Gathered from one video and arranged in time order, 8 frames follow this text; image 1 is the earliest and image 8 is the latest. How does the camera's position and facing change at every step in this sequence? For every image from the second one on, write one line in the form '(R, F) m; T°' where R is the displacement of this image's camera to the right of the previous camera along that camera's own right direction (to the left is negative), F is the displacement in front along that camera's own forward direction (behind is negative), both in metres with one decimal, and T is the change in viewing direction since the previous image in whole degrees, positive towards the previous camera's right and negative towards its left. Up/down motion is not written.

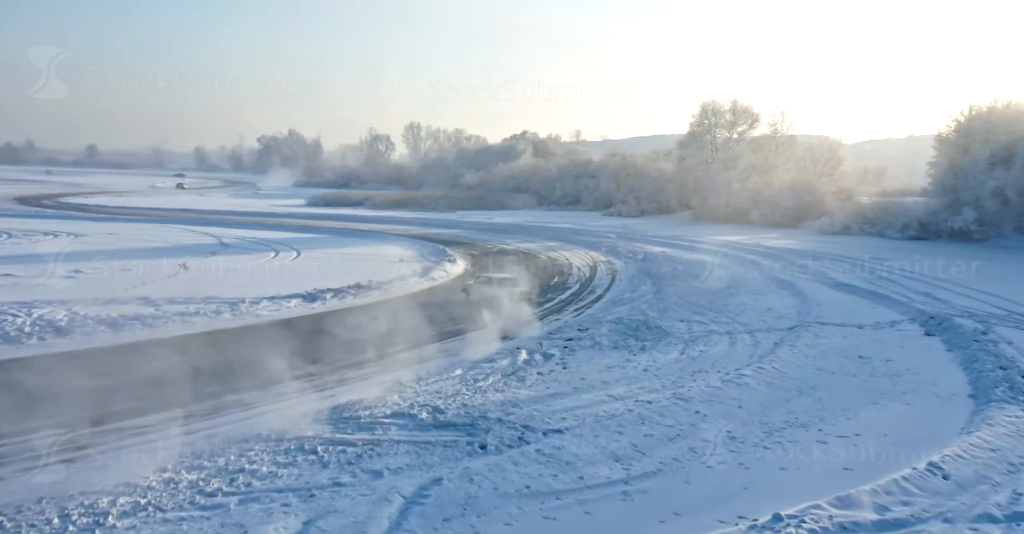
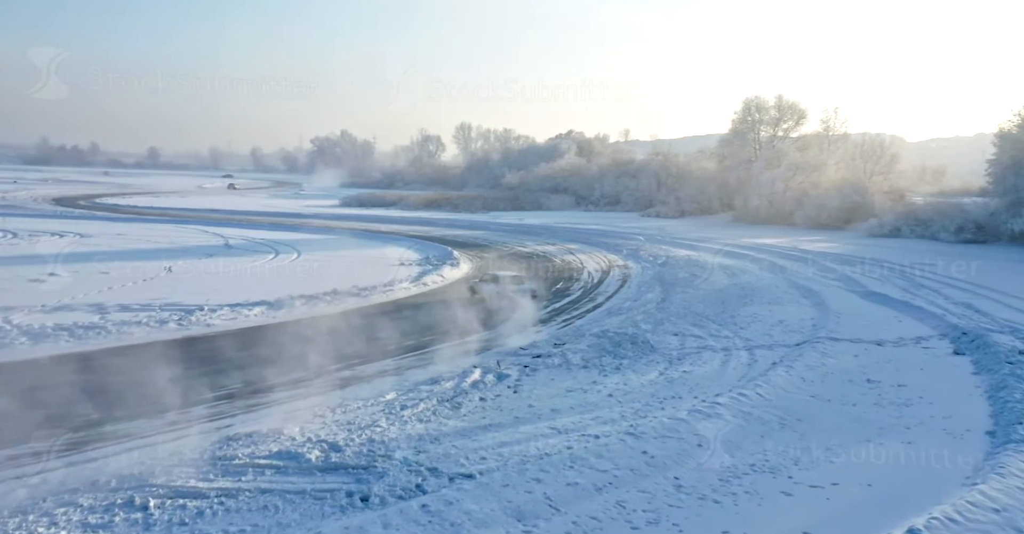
(+1.1, +1.1) m; -3°
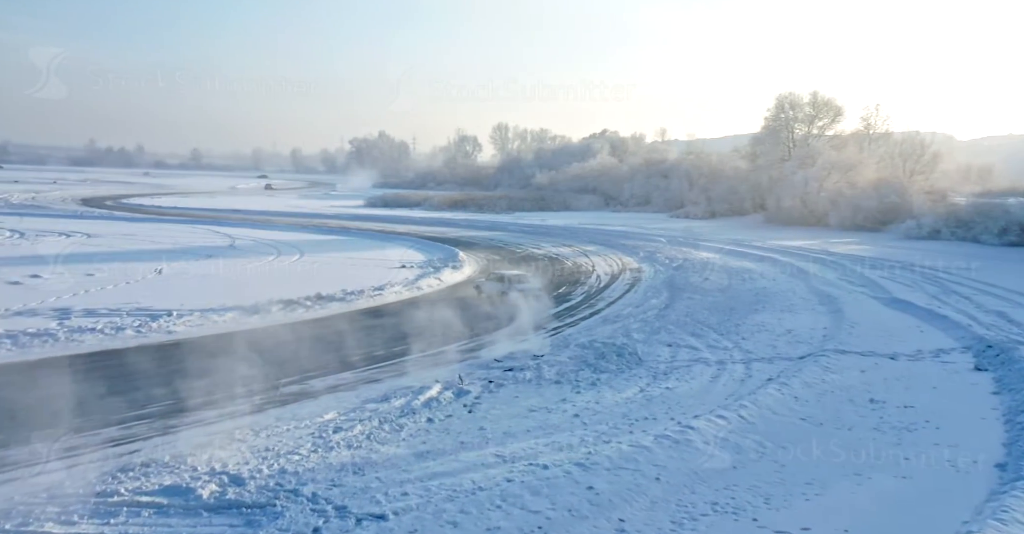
(+0.8, +0.7) m; -2°
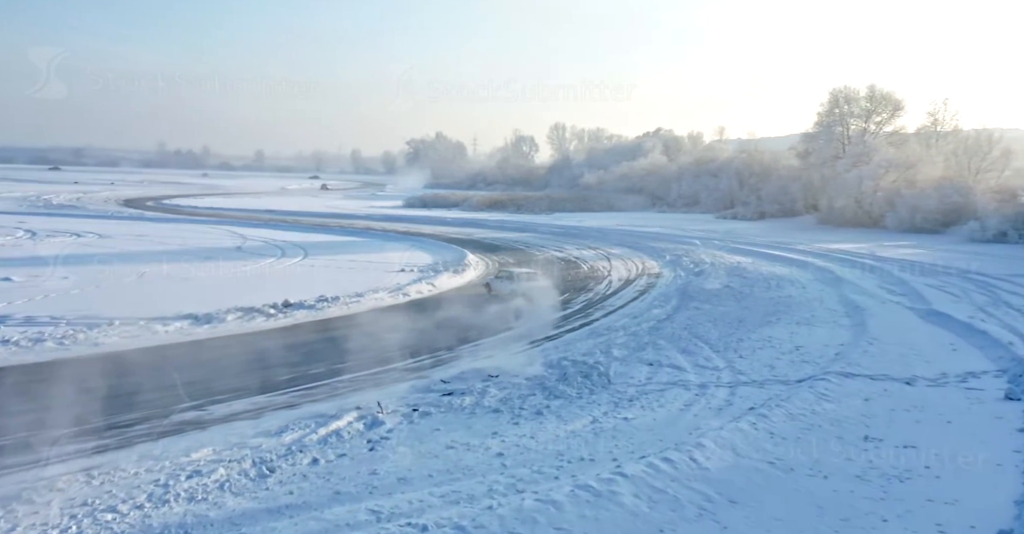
(+1.2, +1.2) m; -4°
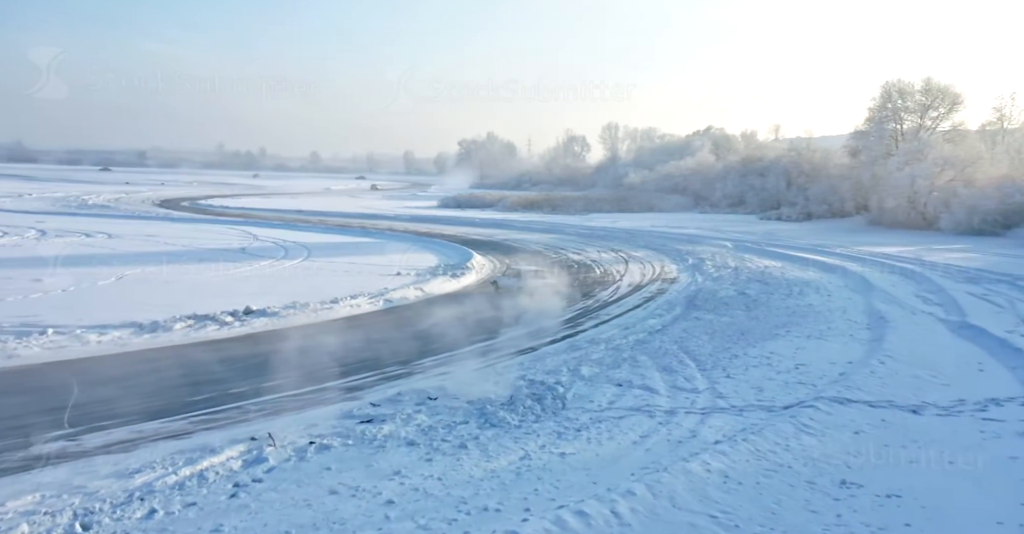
(+1.2, +1.1) m; -3°
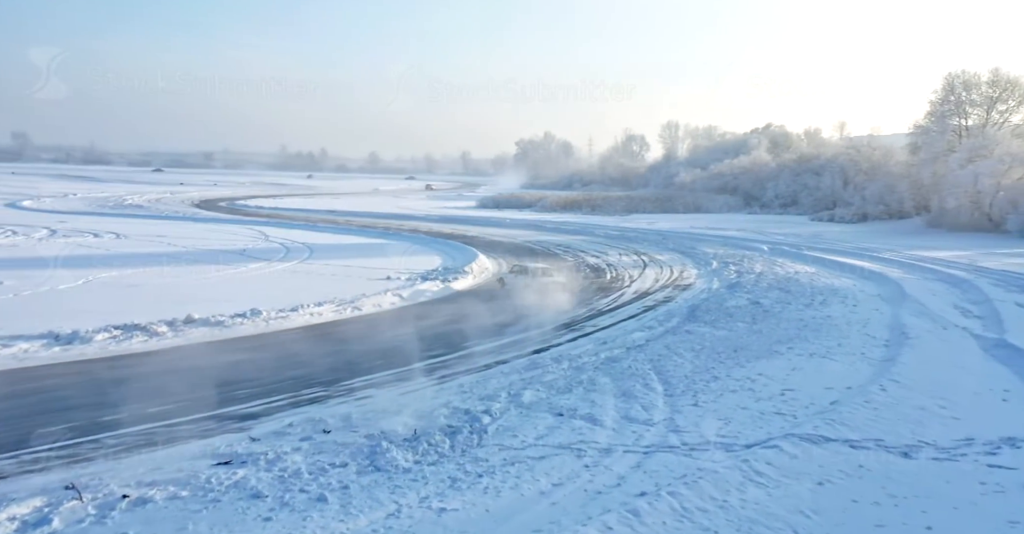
(+1.4, +1.2) m; -4°
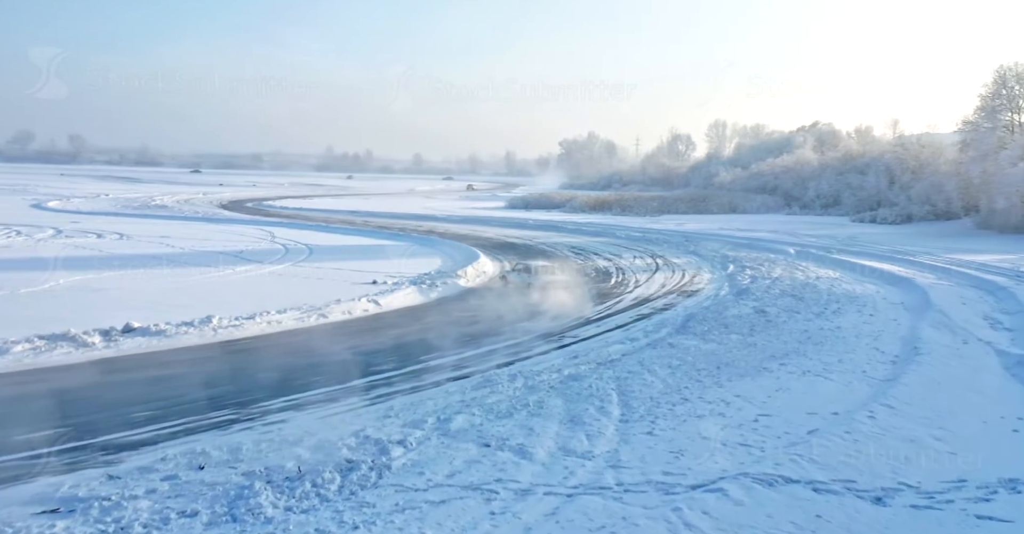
(+1.2, +1.0) m; -3°
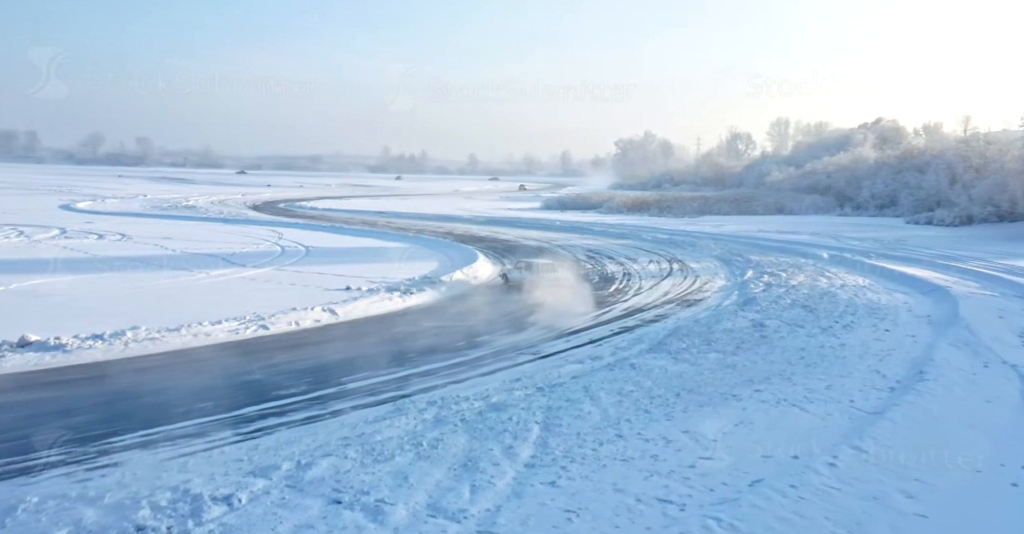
(+1.6, +1.4) m; -4°
